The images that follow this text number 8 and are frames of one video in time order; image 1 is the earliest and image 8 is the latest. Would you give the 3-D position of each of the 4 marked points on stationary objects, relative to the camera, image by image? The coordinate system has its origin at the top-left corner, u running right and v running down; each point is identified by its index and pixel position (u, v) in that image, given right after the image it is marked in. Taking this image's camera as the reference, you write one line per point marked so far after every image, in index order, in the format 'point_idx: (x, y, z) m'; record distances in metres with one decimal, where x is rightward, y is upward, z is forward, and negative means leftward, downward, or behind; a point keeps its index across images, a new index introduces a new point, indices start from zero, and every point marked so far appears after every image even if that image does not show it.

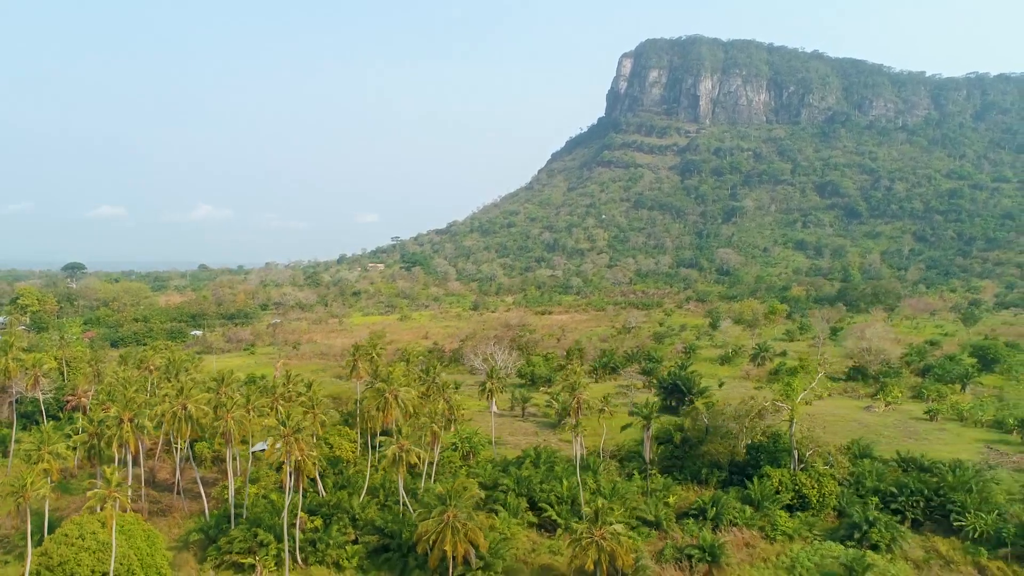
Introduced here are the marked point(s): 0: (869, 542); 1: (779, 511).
0: (+6.5, -4.7, +16.0) m
1: (+5.3, -4.5, +17.2) m
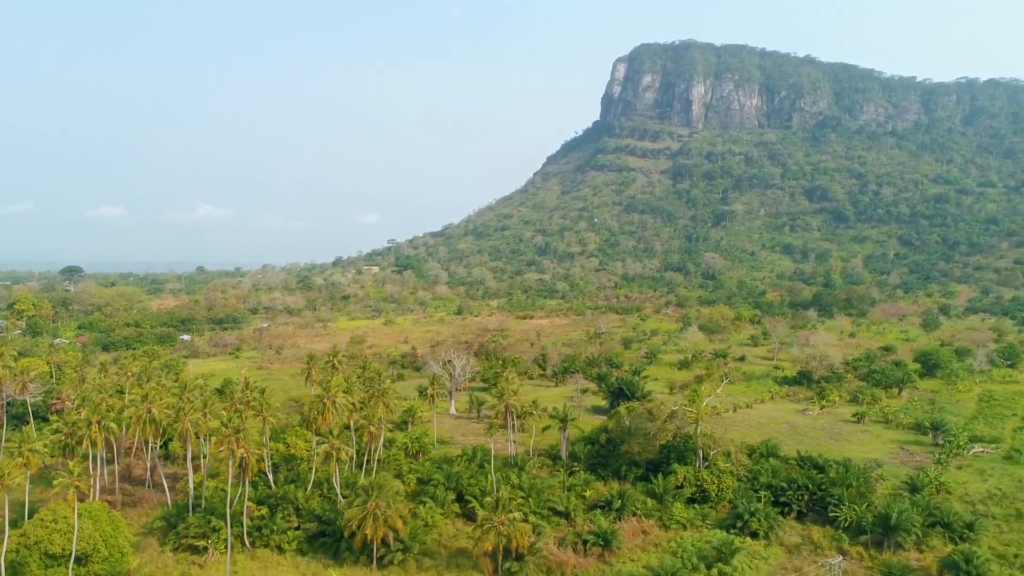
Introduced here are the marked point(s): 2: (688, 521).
0: (+5.0, -5.1, +18.2) m
1: (+3.8, -4.9, +19.5) m
2: (+3.8, -5.0, +18.7) m
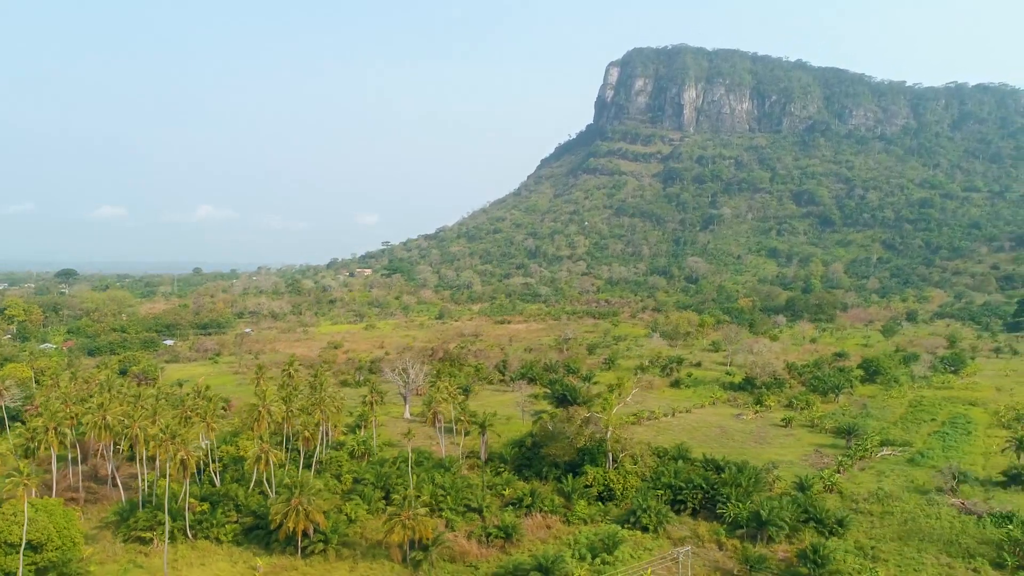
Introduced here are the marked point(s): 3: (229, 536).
0: (+3.0, -5.6, +20.4) m
1: (+1.8, -5.4, +21.7) m
2: (+1.8, -5.5, +20.8) m
3: (-6.2, -5.5, +19.0) m
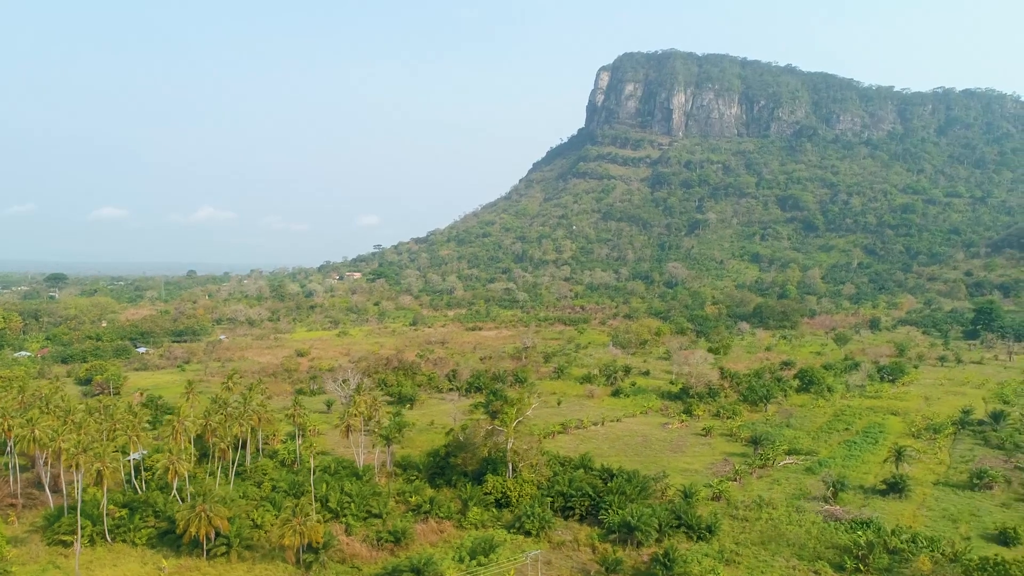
0: (+0.3, -6.2, +22.3) m
1: (-0.8, -6.0, +23.6) m
2: (-0.9, -6.2, +22.8) m
3: (-8.9, -6.1, +20.9) m
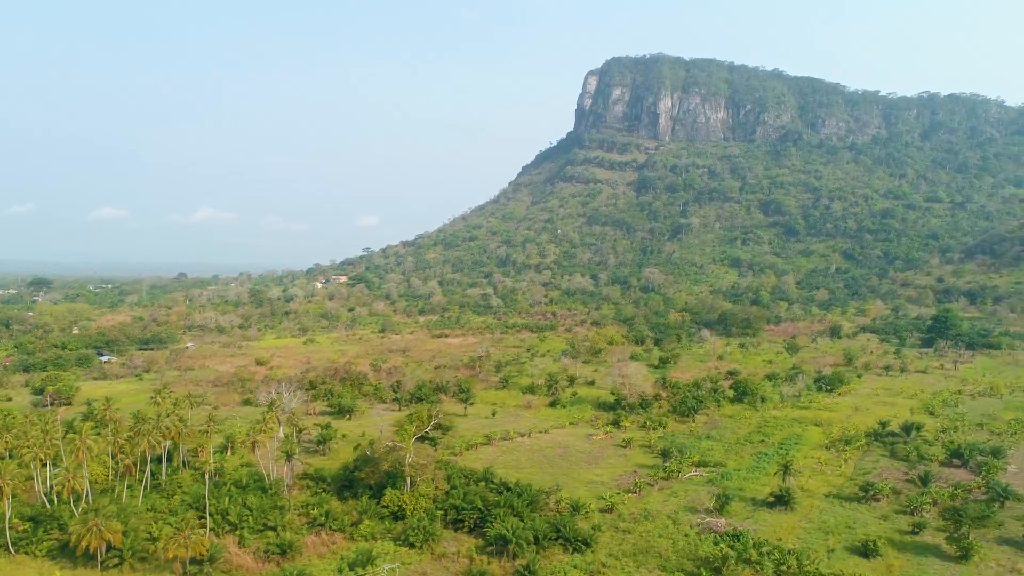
0: (-2.8, -6.9, +23.6) m
1: (-3.9, -6.7, +24.9) m
2: (-4.0, -6.9, +24.1) m
3: (-12.0, -6.8, +22.2) m
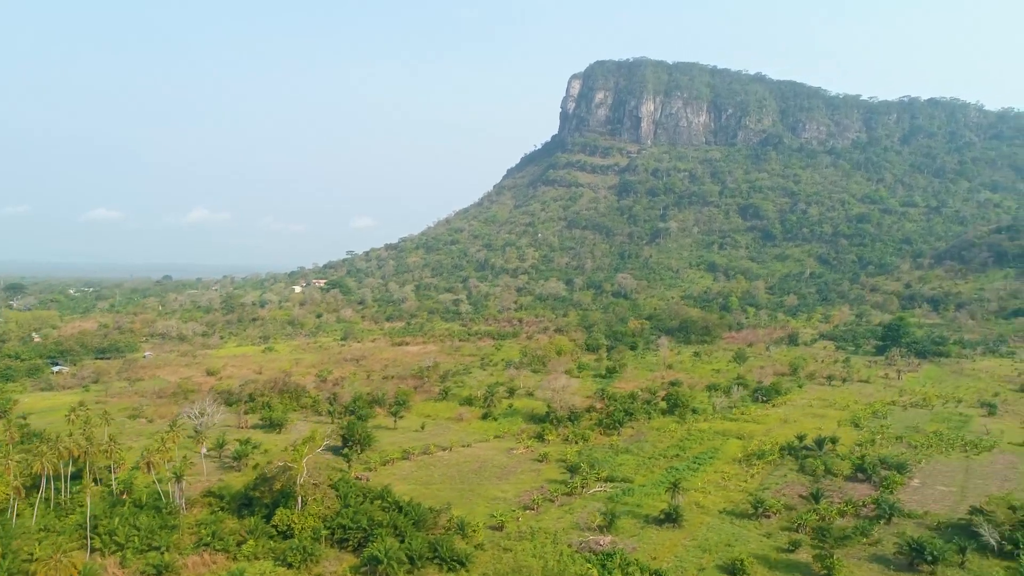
0: (-6.2, -7.7, +24.2) m
1: (-7.4, -7.5, +25.5) m
2: (-7.4, -7.6, +24.7) m
3: (-15.5, -7.5, +22.8) m
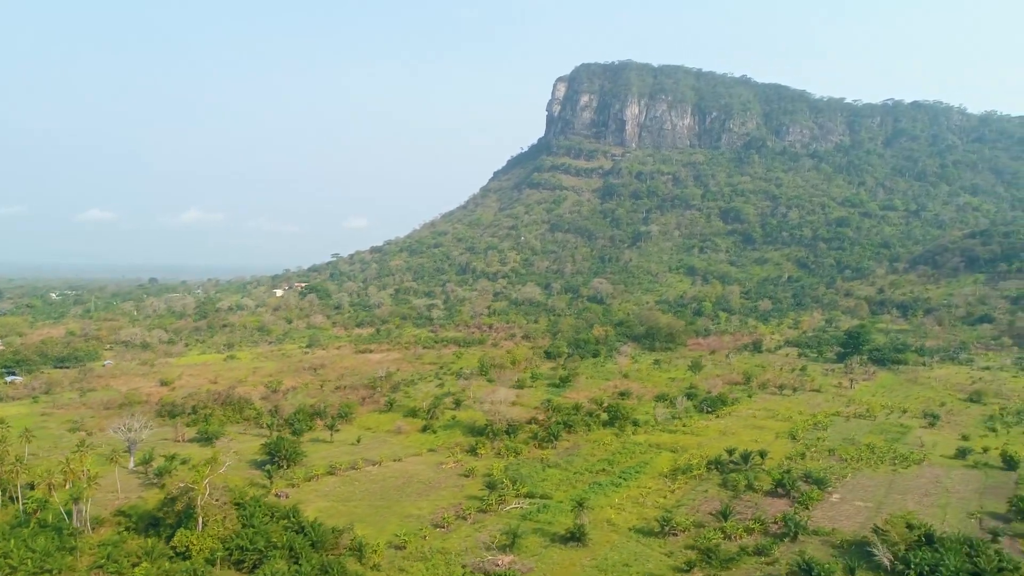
0: (-9.3, -8.4, +24.4) m
1: (-10.5, -8.2, +25.7) m
2: (-10.5, -8.3, +24.8) m
3: (-18.6, -8.2, +22.9) m
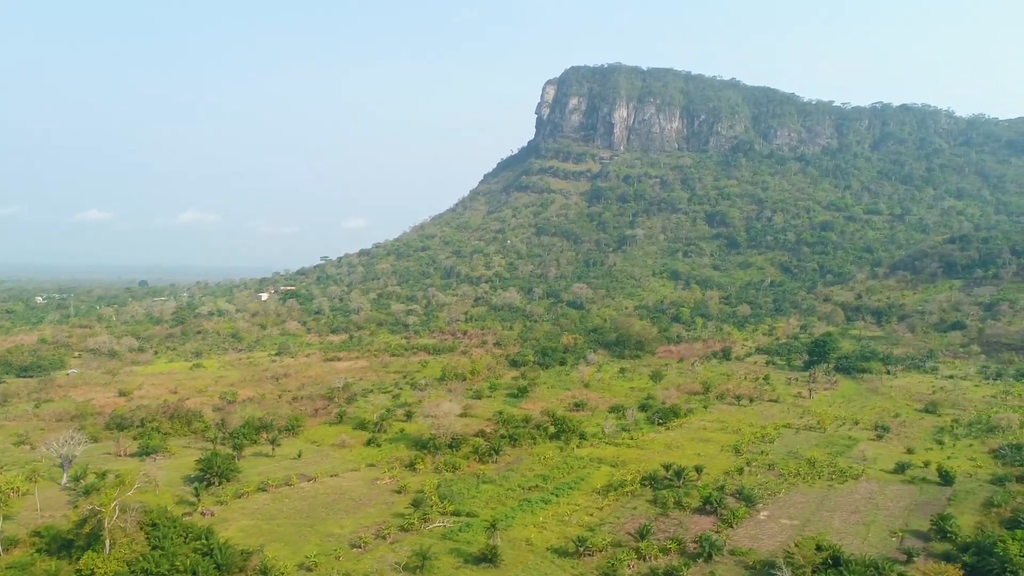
0: (-12.3, -9.1, +24.5) m
1: (-13.5, -8.9, +25.7) m
2: (-13.5, -9.0, +24.9) m
3: (-21.5, -8.9, +22.9) m
